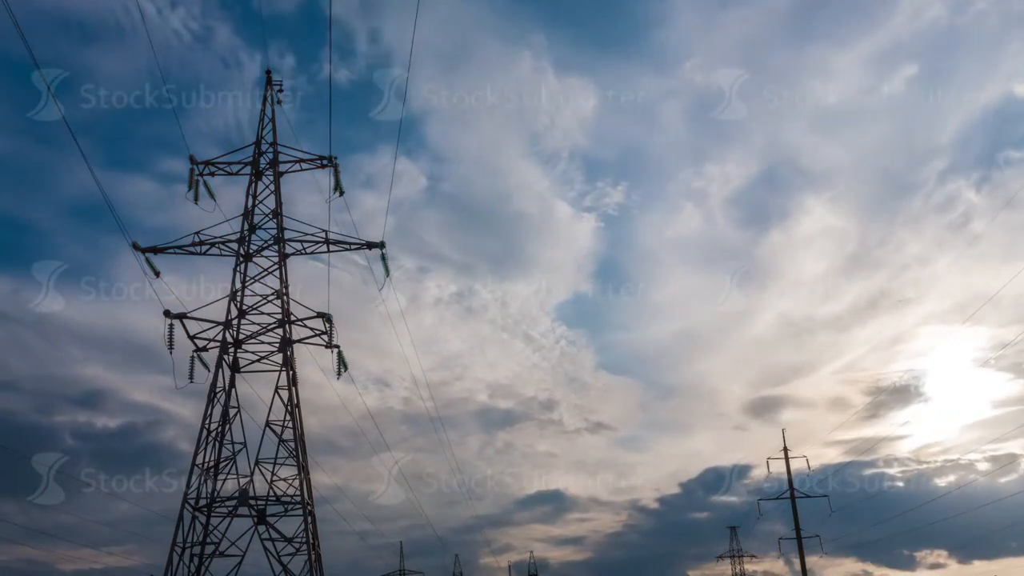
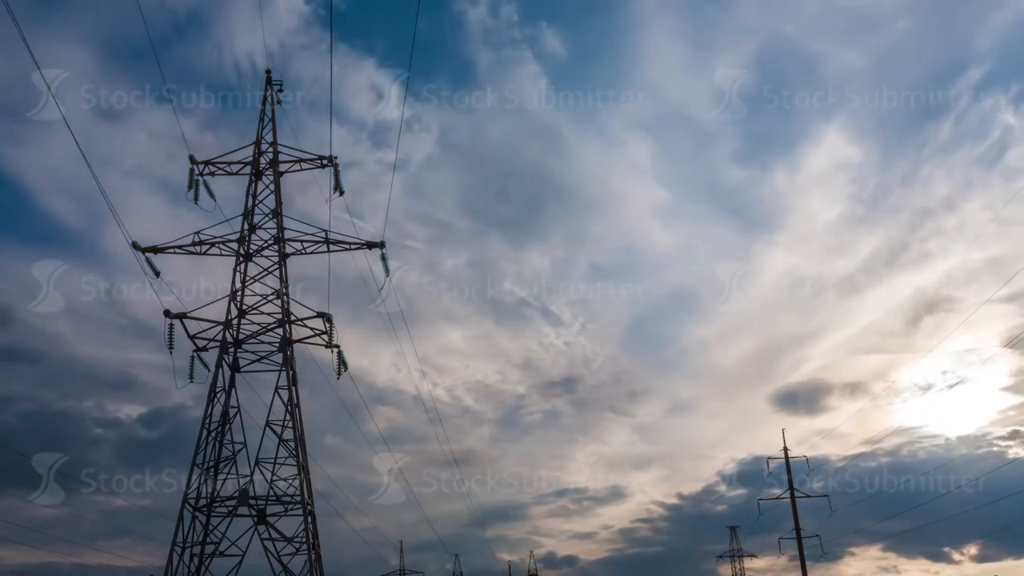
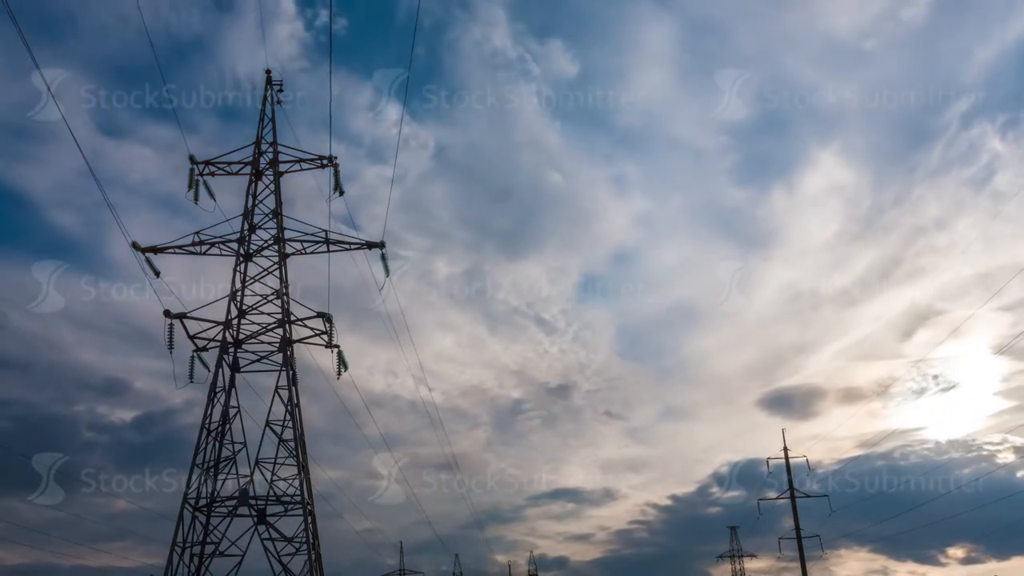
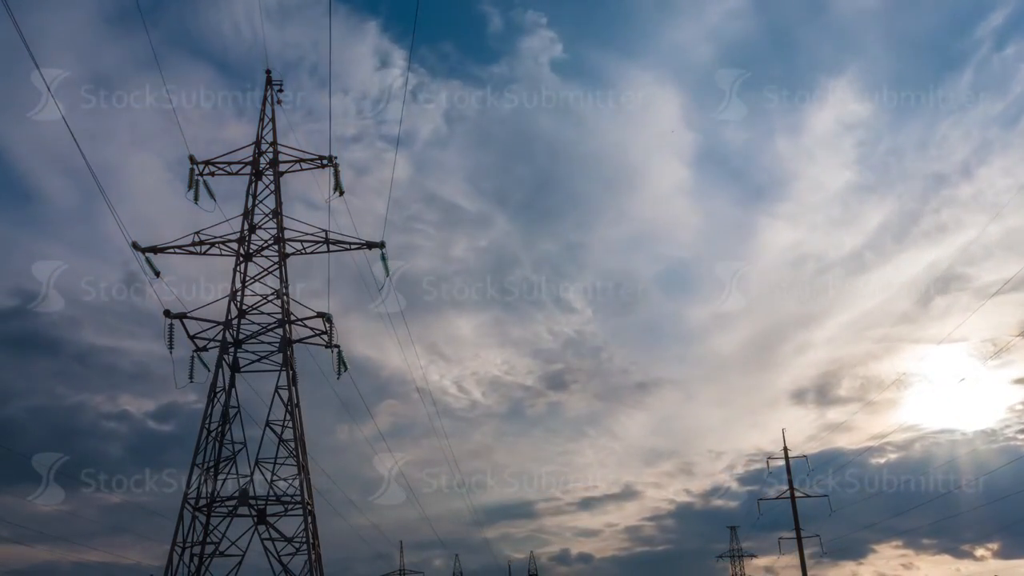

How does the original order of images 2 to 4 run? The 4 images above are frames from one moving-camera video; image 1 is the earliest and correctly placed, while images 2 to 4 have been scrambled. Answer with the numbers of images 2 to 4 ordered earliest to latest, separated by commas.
3, 2, 4
